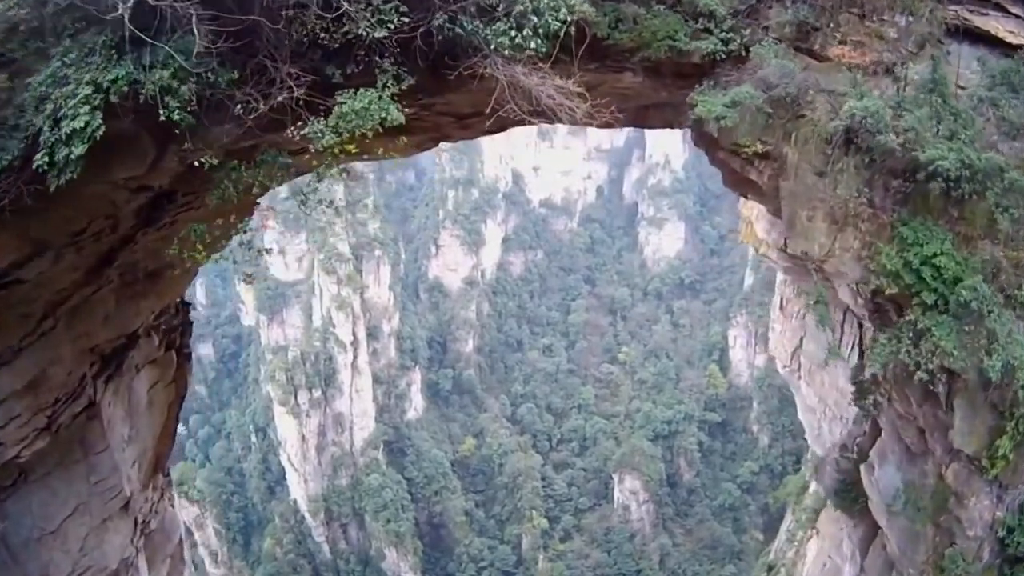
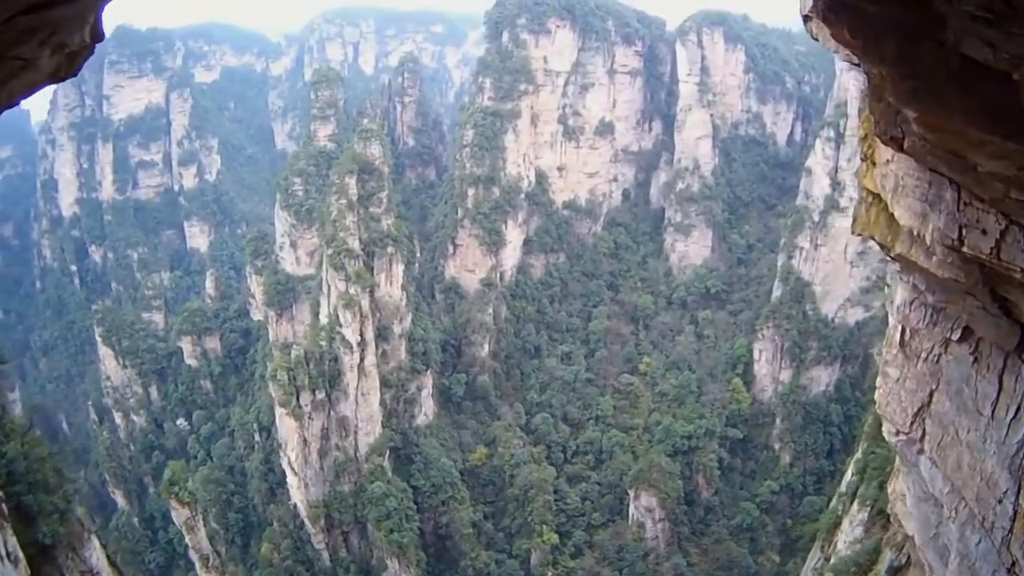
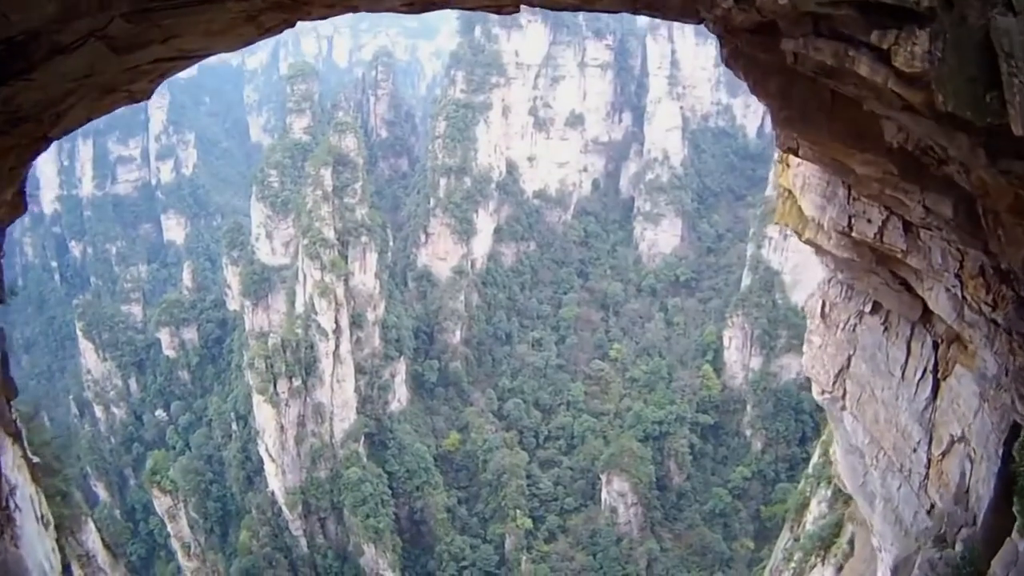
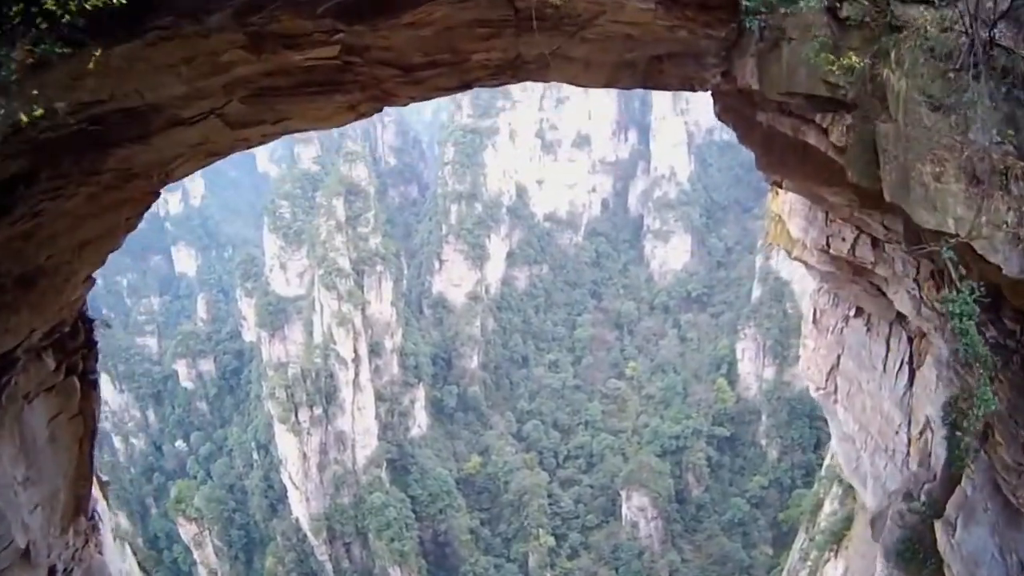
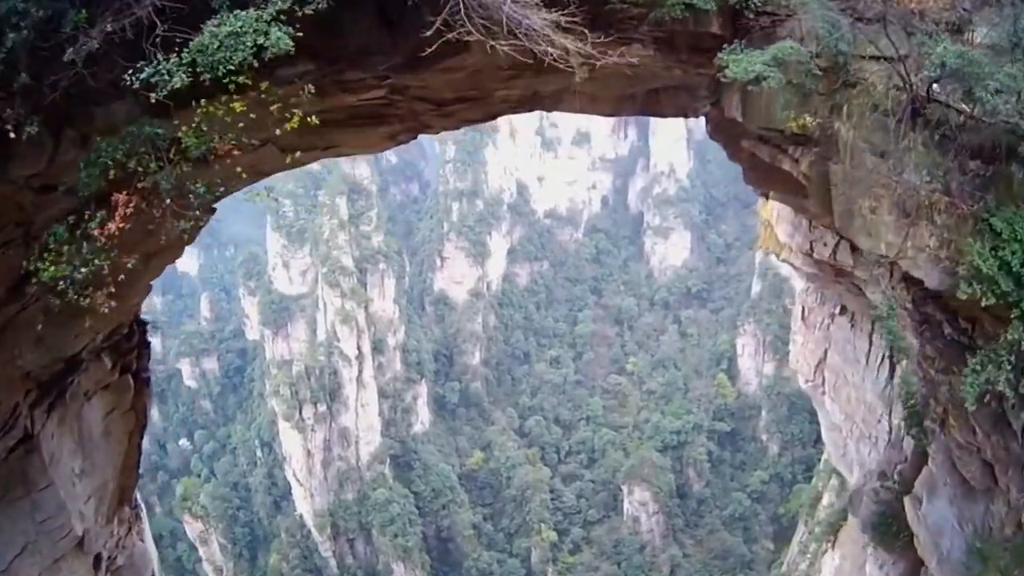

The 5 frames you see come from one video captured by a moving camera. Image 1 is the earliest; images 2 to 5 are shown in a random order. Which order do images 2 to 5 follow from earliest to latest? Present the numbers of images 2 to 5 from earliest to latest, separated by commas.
5, 4, 3, 2
